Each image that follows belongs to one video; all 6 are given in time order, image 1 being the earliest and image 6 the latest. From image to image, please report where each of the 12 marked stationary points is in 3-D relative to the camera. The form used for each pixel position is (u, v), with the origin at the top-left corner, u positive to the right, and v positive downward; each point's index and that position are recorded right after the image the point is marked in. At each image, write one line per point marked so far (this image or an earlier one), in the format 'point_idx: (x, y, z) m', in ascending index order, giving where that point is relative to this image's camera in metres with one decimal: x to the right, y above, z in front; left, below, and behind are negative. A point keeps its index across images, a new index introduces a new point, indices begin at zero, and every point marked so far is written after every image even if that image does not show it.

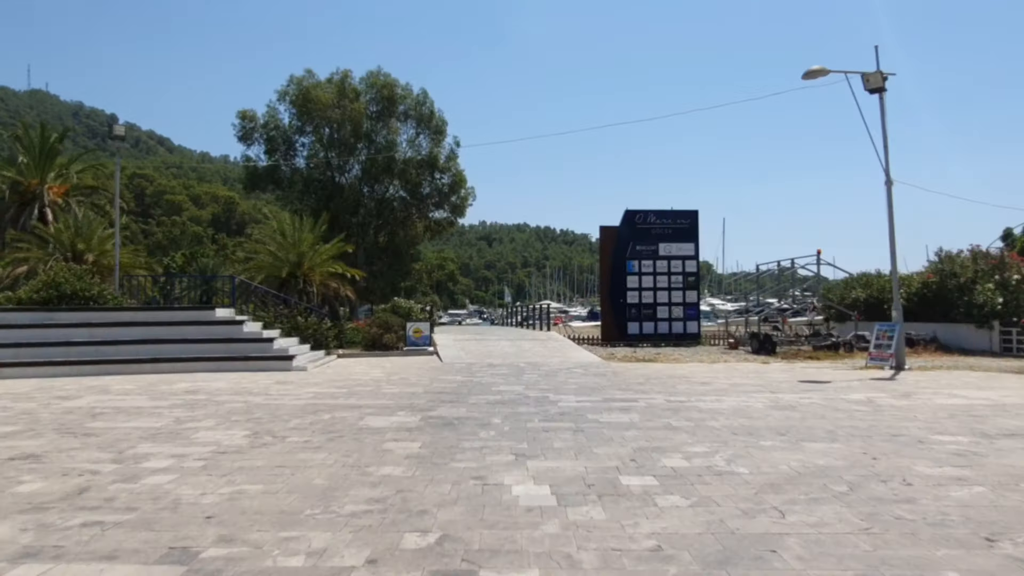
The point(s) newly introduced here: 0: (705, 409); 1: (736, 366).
0: (+2.8, -1.8, +10.6) m
1: (+5.8, -2.0, +18.7) m
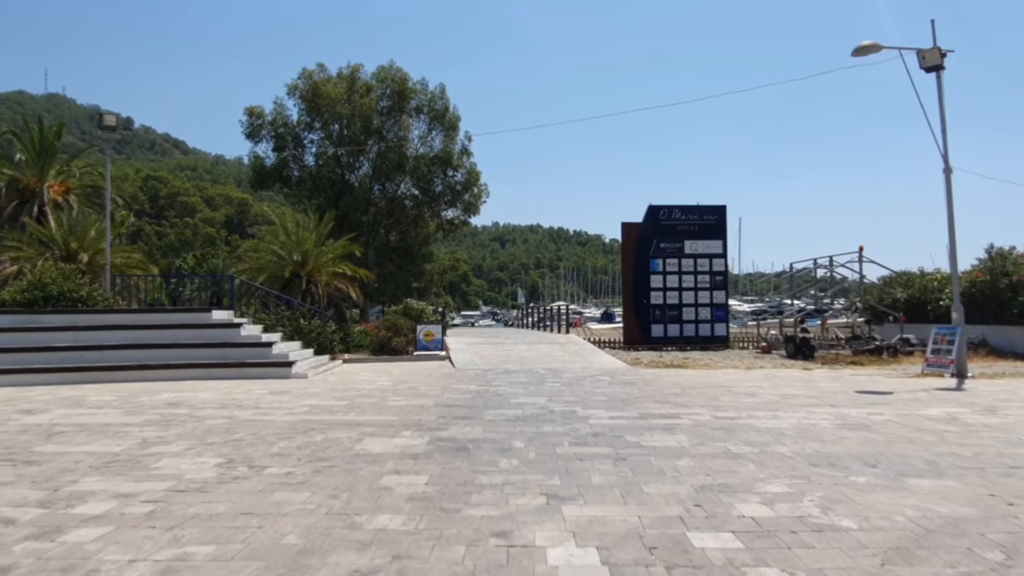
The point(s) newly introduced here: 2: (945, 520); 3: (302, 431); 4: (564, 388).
0: (+3.1, -1.8, +9.0) m
1: (+6.2, -2.0, +17.0) m
2: (+3.1, -1.7, +5.2) m
3: (-2.7, -1.8, +9.2) m
4: (+1.0, -1.9, +14.0) m
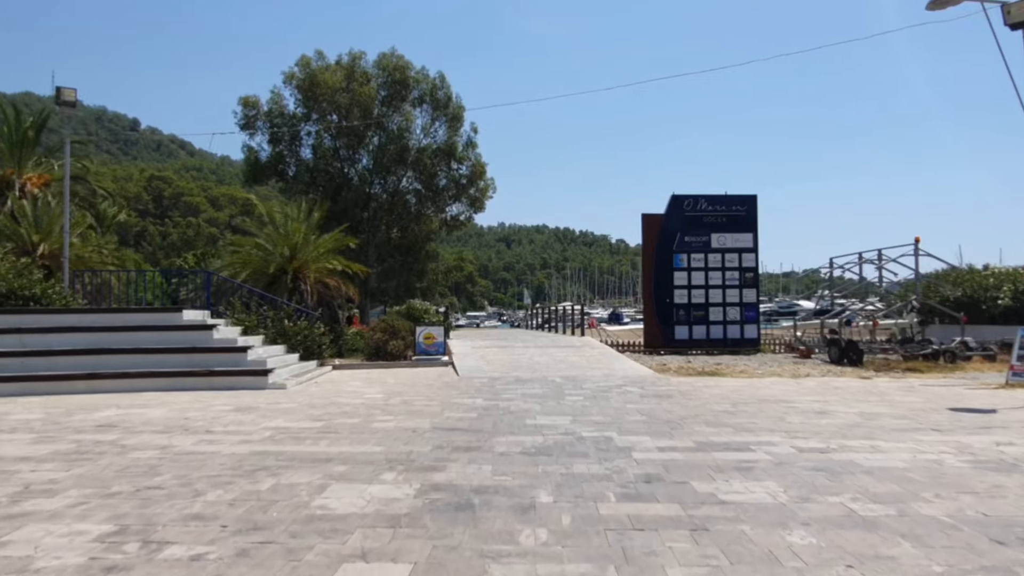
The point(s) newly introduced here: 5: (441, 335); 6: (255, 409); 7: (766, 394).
0: (+3.3, -1.7, +6.6) m
1: (+6.5, -1.9, +14.6) m
2: (+3.3, -1.6, +2.8) m
3: (-2.5, -1.7, +6.8) m
4: (+1.2, -1.9, +11.6) m
5: (-1.9, -1.3, +19.9) m
6: (-4.0, -1.9, +11.2) m
7: (+4.5, -1.9, +12.8) m
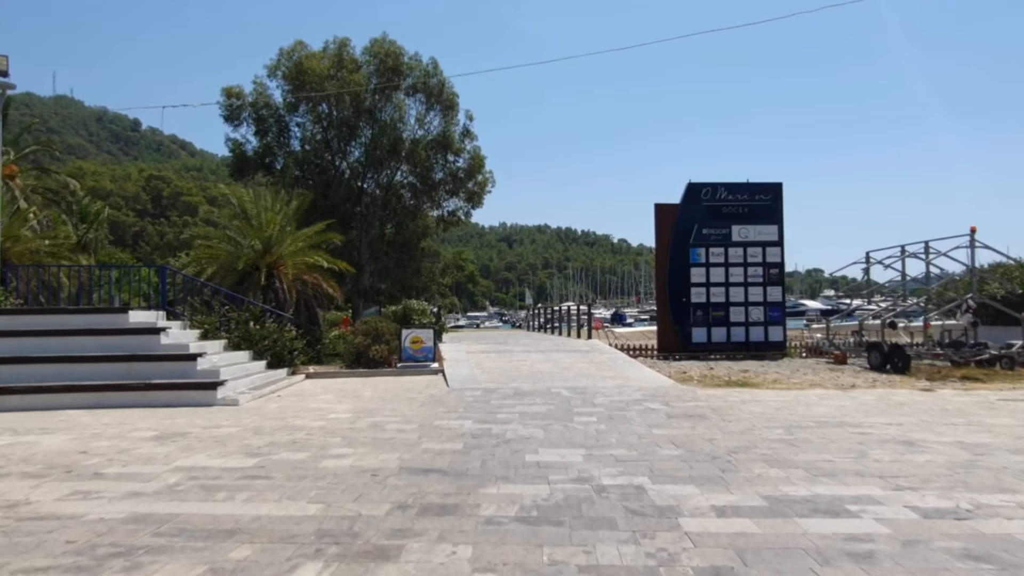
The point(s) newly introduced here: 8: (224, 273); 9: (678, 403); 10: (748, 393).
0: (+3.3, -1.6, +4.3) m
1: (+6.4, -1.8, +12.2) m
2: (+3.2, -1.5, +0.4) m
3: (-2.5, -1.7, +4.4) m
4: (+1.2, -1.8, +9.2) m
5: (-2.0, -1.2, +17.5) m
6: (-4.0, -1.8, +8.8) m
7: (+4.4, -1.8, +10.4) m
8: (-7.6, +0.4, +19.1) m
9: (+2.7, -1.9, +11.7) m
10: (+4.3, -1.9, +13.1) m
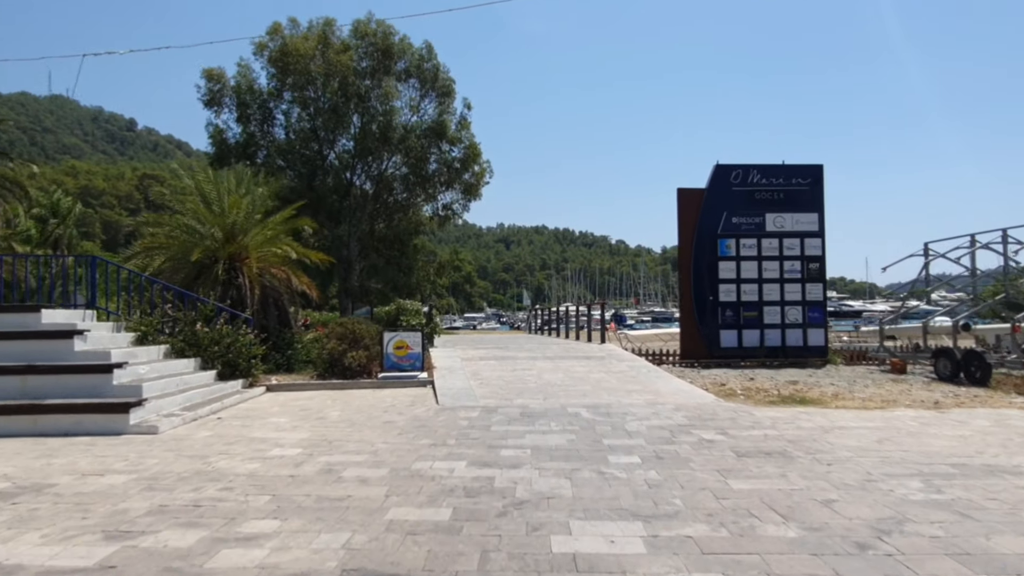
0: (+3.4, -1.5, +1.4) m
1: (+6.5, -1.7, +9.4) m
2: (+3.3, -1.4, -2.4) m
3: (-2.4, -1.5, +1.6) m
4: (+1.3, -1.7, +6.4) m
5: (-1.9, -1.1, +14.7) m
6: (-3.9, -1.7, +6.0) m
7: (+4.5, -1.7, +7.6) m
8: (-7.6, +0.5, +16.3) m
9: (+2.8, -1.7, +8.9) m
10: (+4.4, -1.8, +10.2) m
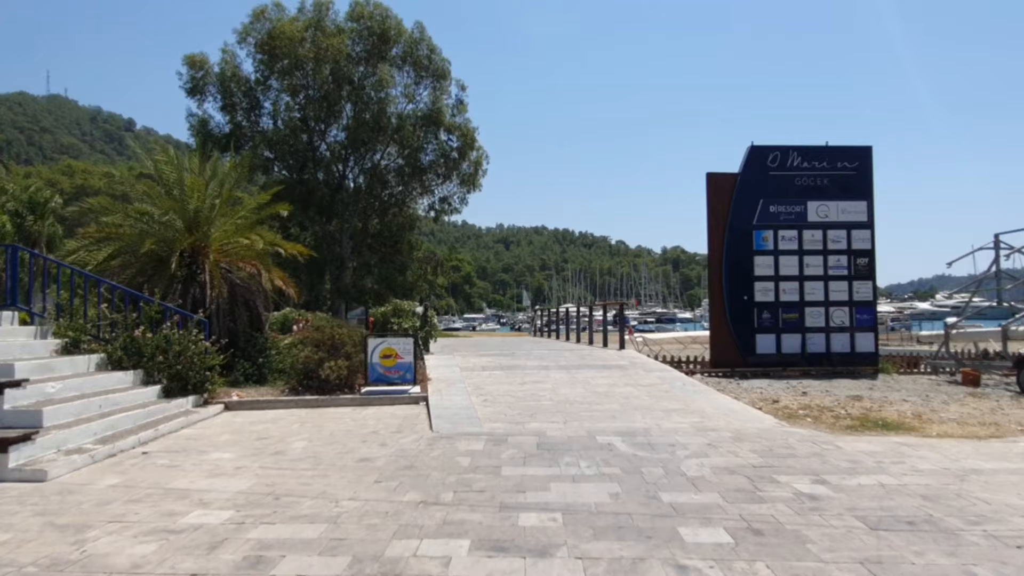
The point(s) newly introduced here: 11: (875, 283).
0: (+3.6, -1.4, -0.9) m
1: (+6.7, -1.7, +7.0) m
2: (+3.5, -1.3, -4.8) m
3: (-2.2, -1.5, -0.8) m
4: (+1.5, -1.6, +4.1) m
5: (-1.7, -1.1, +12.3) m
6: (-3.7, -1.6, +3.6) m
7: (+4.7, -1.6, +5.2) m
8: (-7.4, +0.6, +13.9) m
9: (+3.0, -1.7, +6.6) m
10: (+4.5, -1.7, +7.9) m
11: (+8.5, +0.1, +17.0) m
